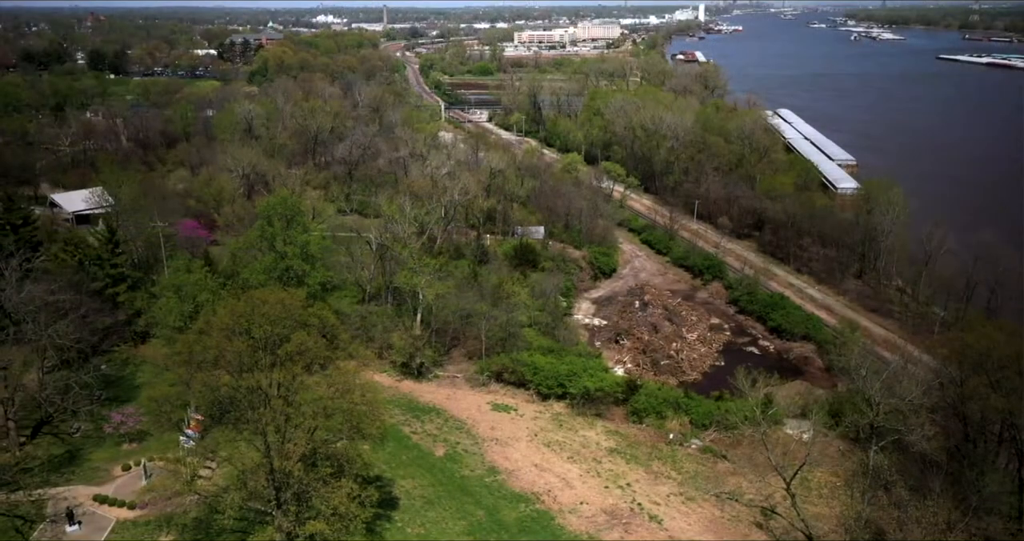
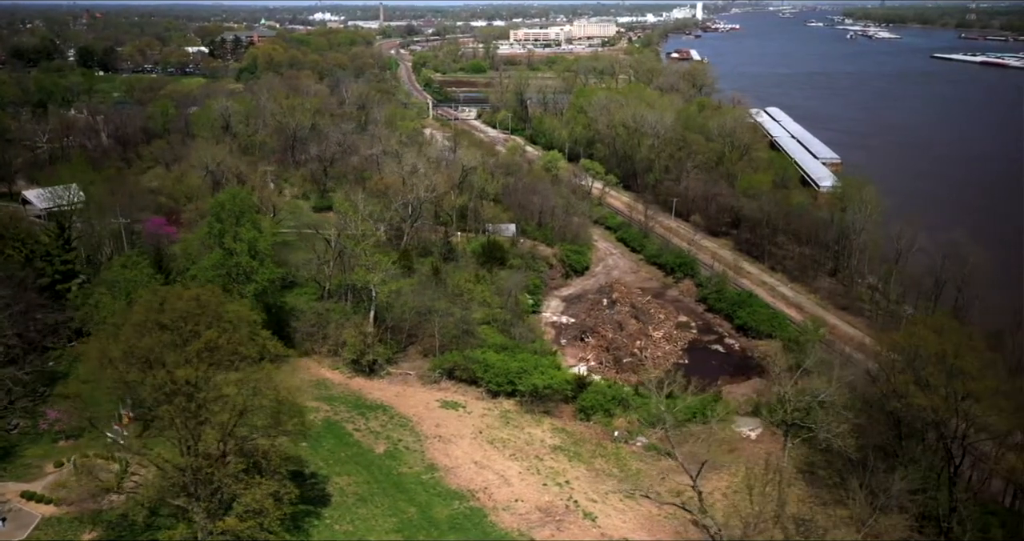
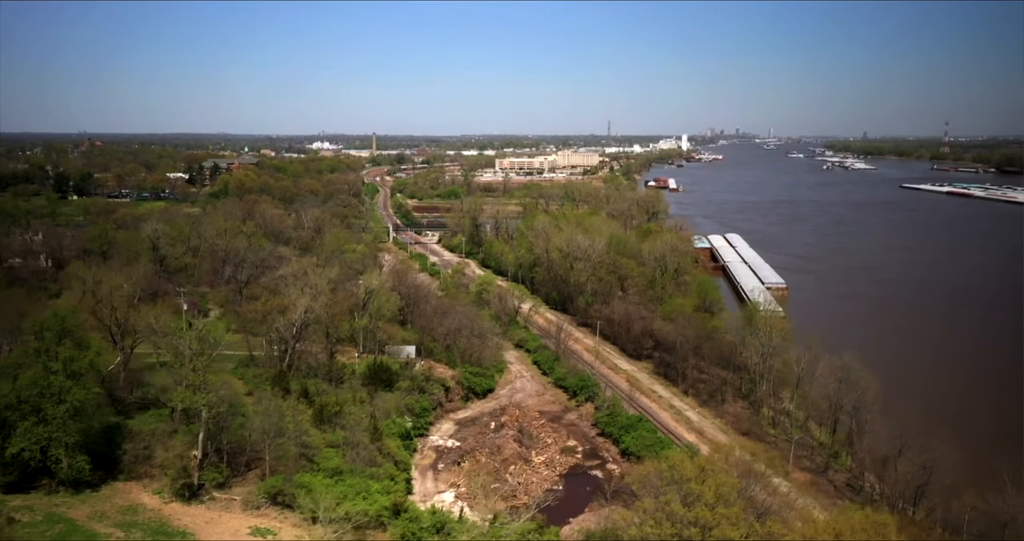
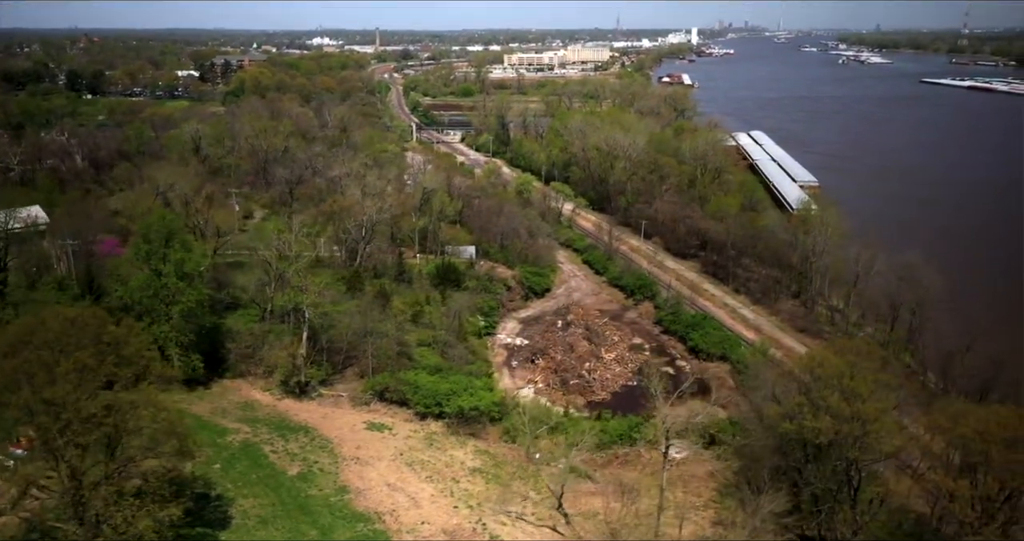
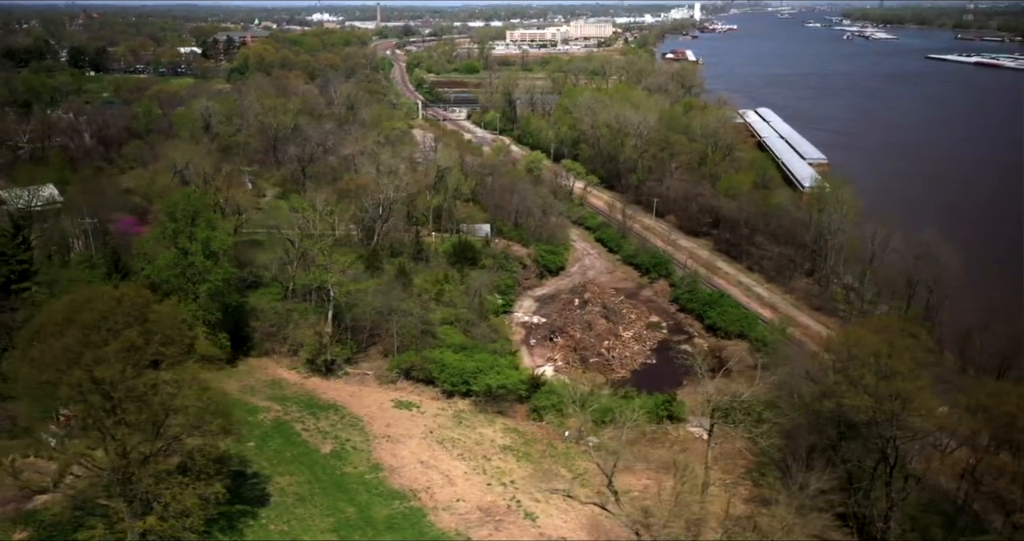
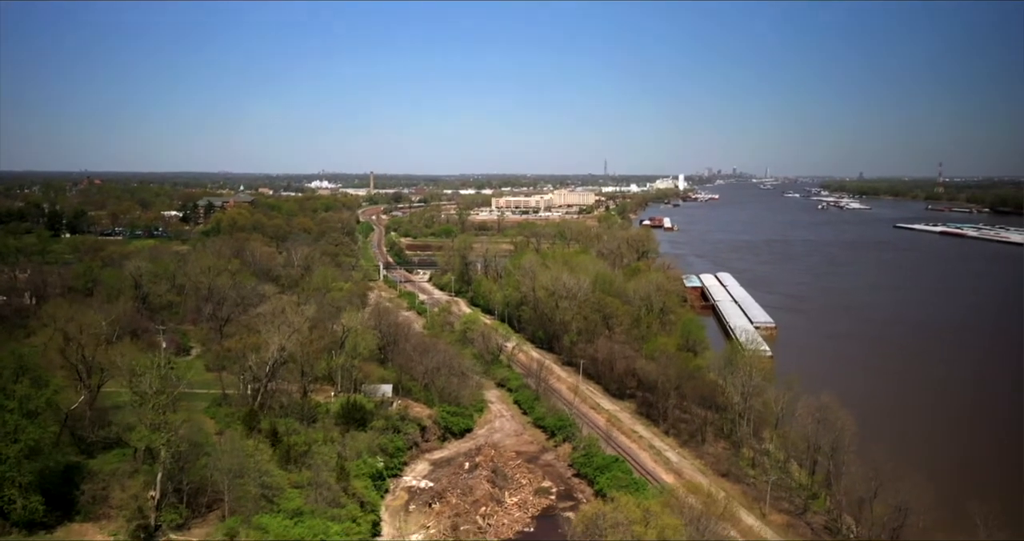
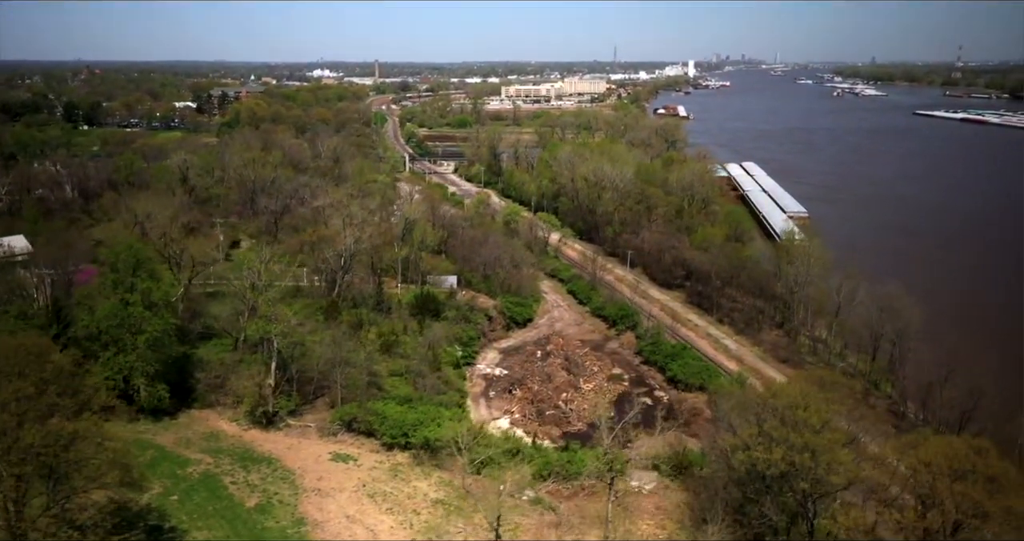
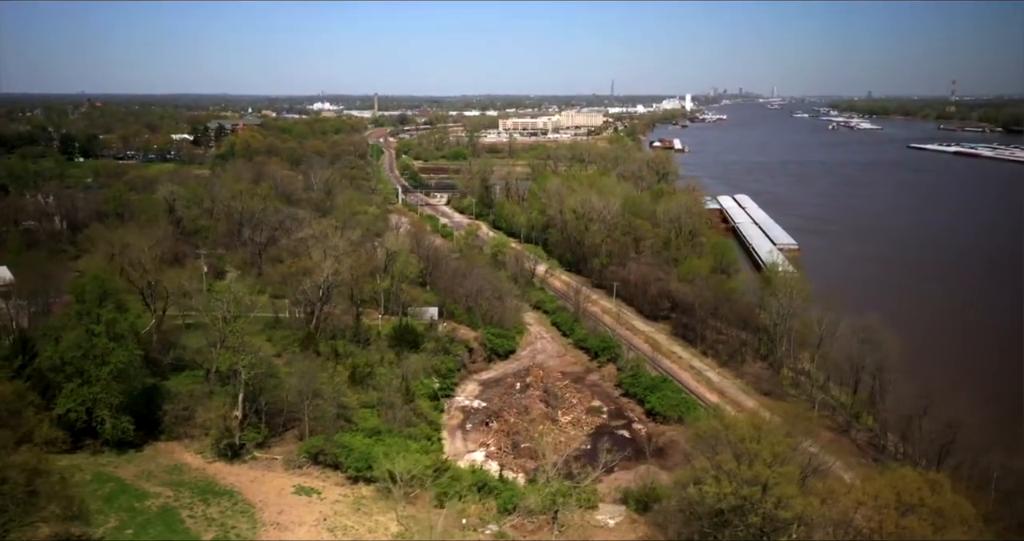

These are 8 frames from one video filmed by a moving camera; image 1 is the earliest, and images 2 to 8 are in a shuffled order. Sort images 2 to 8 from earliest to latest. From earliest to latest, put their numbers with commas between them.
2, 5, 4, 7, 8, 3, 6
